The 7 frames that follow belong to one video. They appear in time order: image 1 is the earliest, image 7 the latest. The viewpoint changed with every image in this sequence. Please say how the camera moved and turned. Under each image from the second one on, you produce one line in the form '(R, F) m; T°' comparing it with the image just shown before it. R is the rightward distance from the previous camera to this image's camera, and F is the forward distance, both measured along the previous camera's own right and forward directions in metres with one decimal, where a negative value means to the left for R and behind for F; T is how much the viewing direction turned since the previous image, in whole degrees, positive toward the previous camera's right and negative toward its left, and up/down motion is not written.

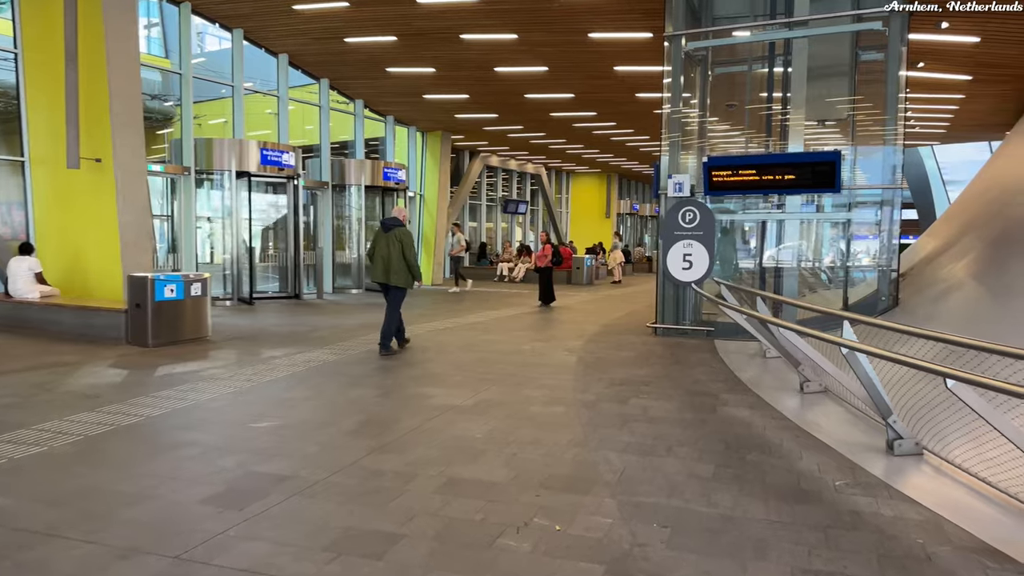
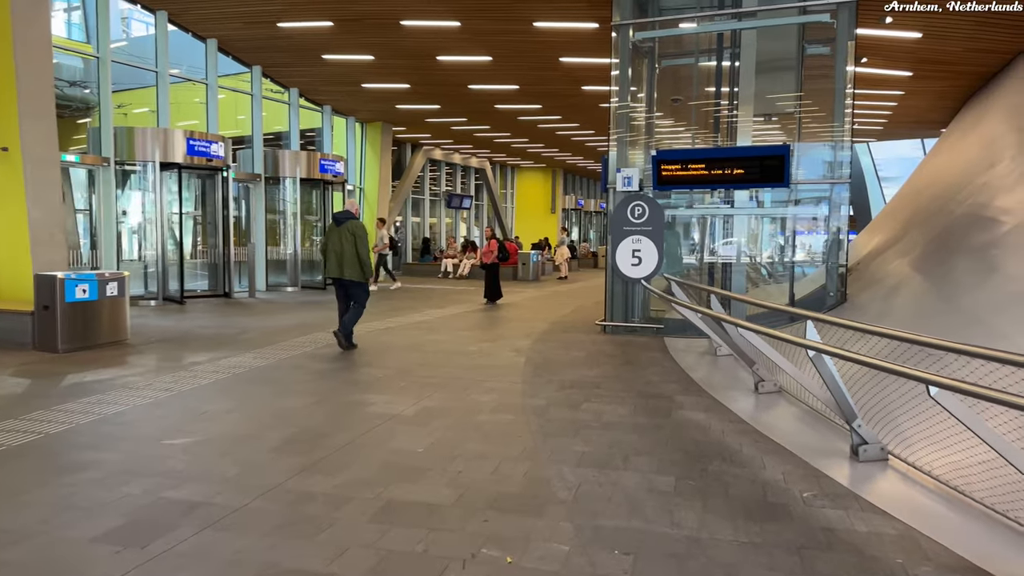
(0.0, +0.4) m; +4°
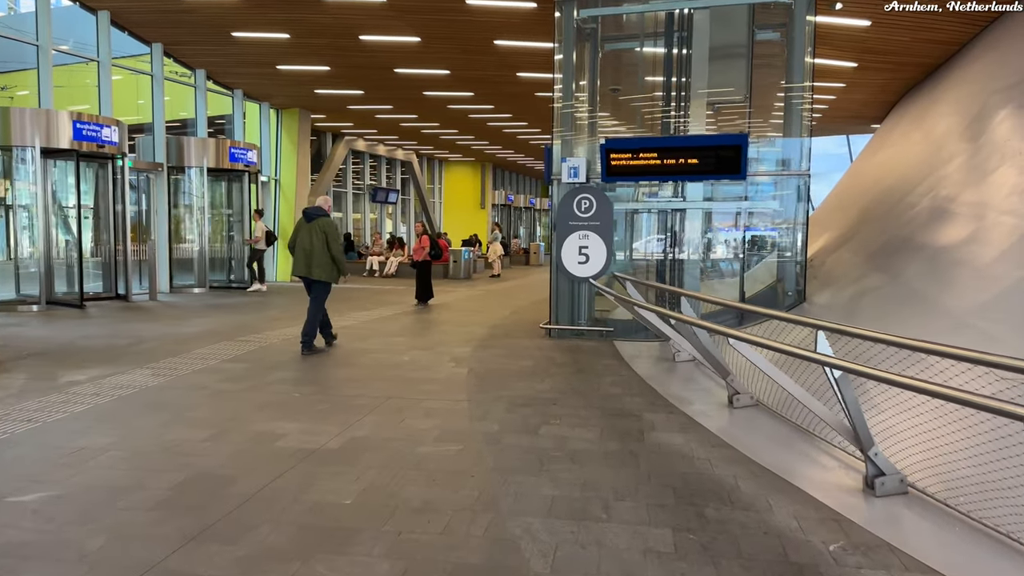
(-0.1, +1.0) m; +6°
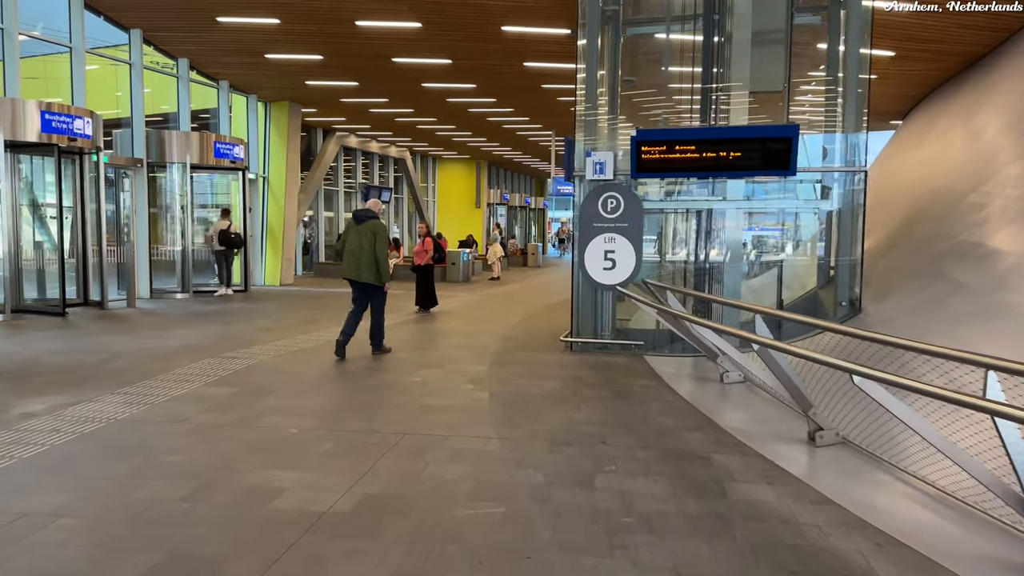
(-0.4, +1.0) m; +1°
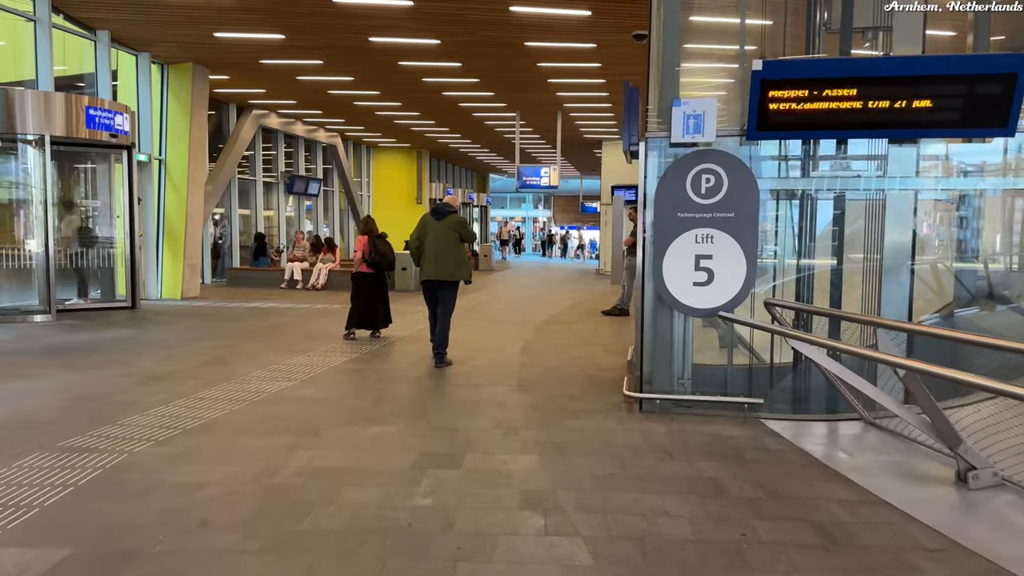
(-0.9, +3.3) m; +6°
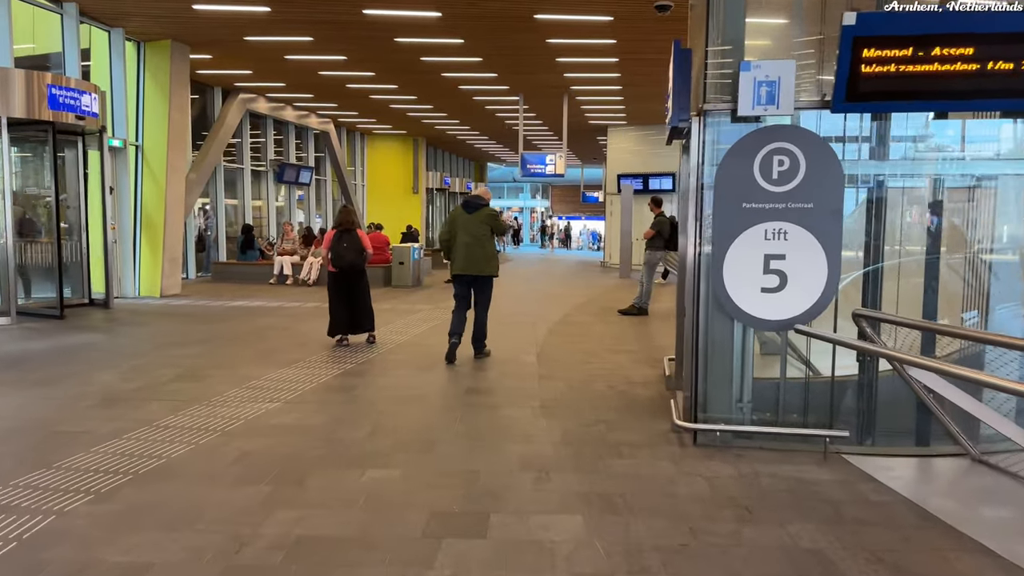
(-0.2, +1.0) m; 0°
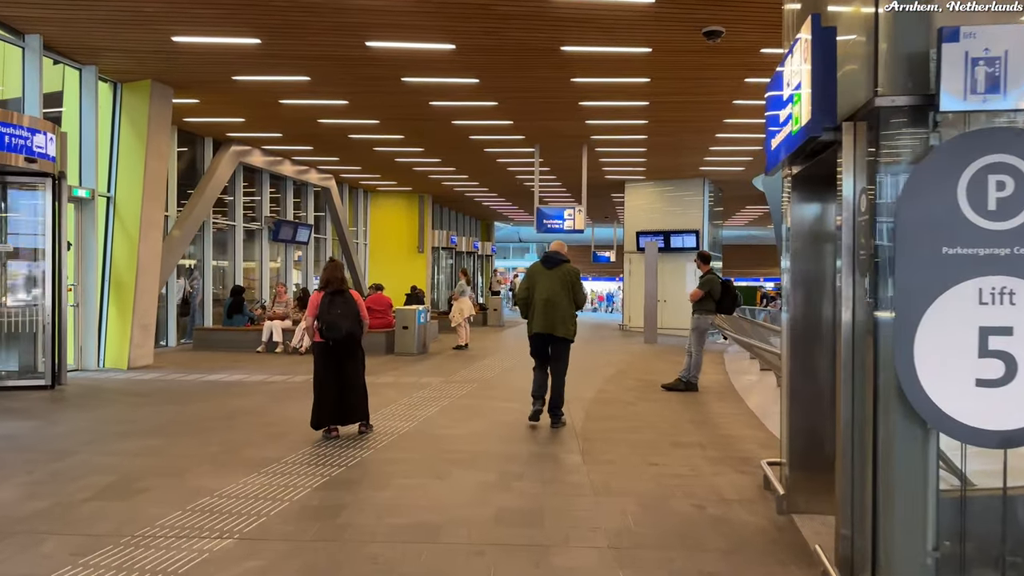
(-0.3, +1.6) m; 0°
